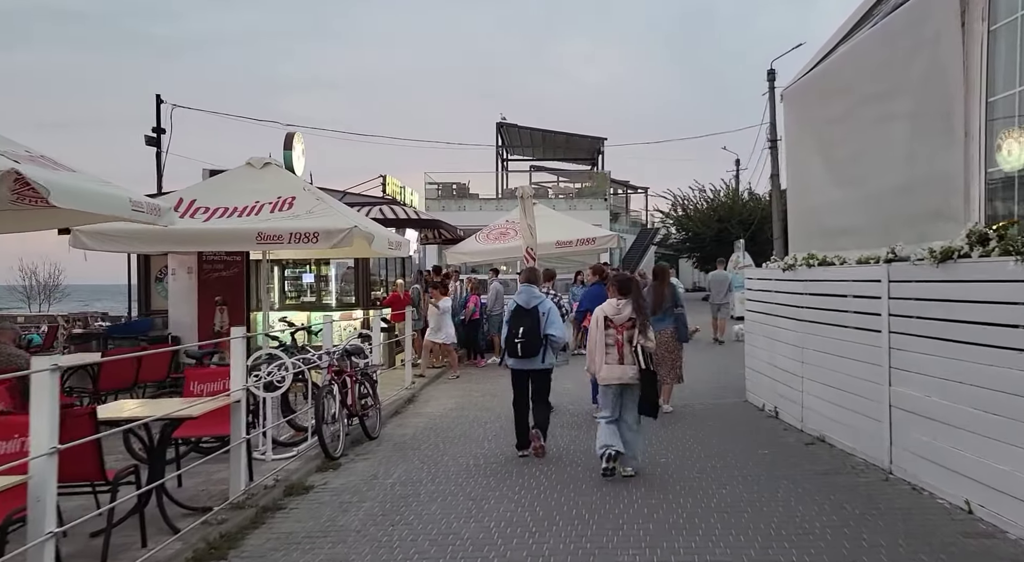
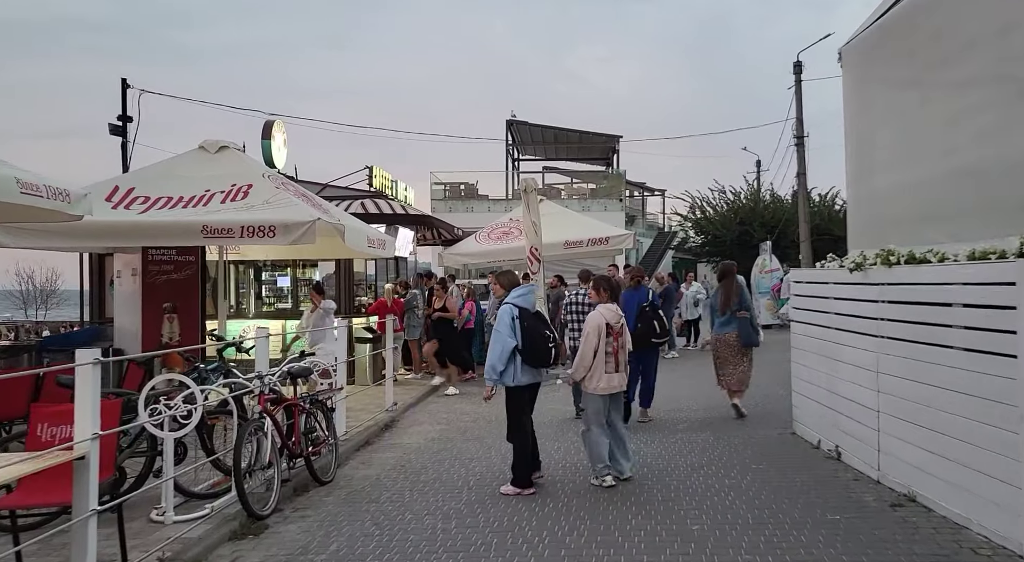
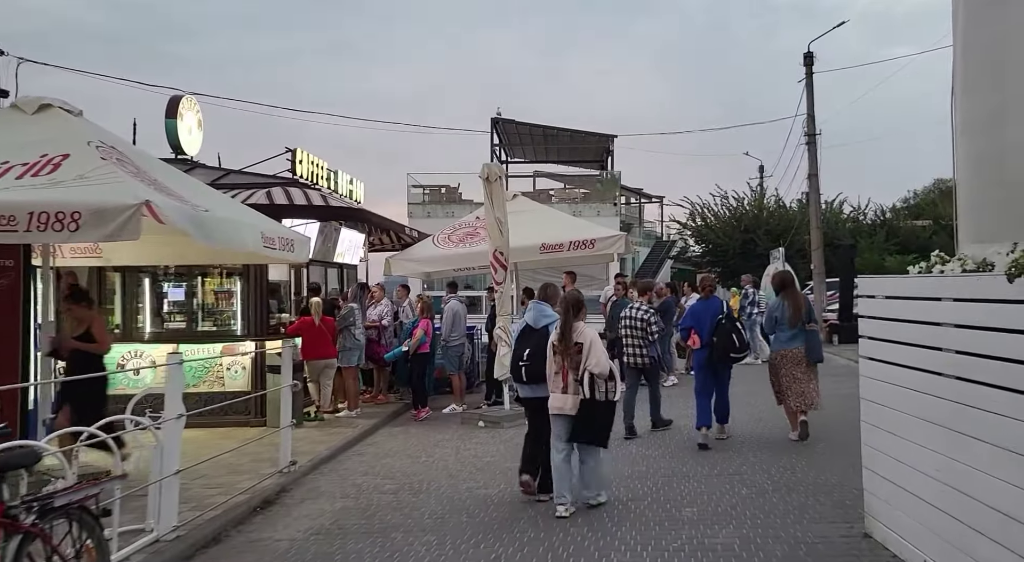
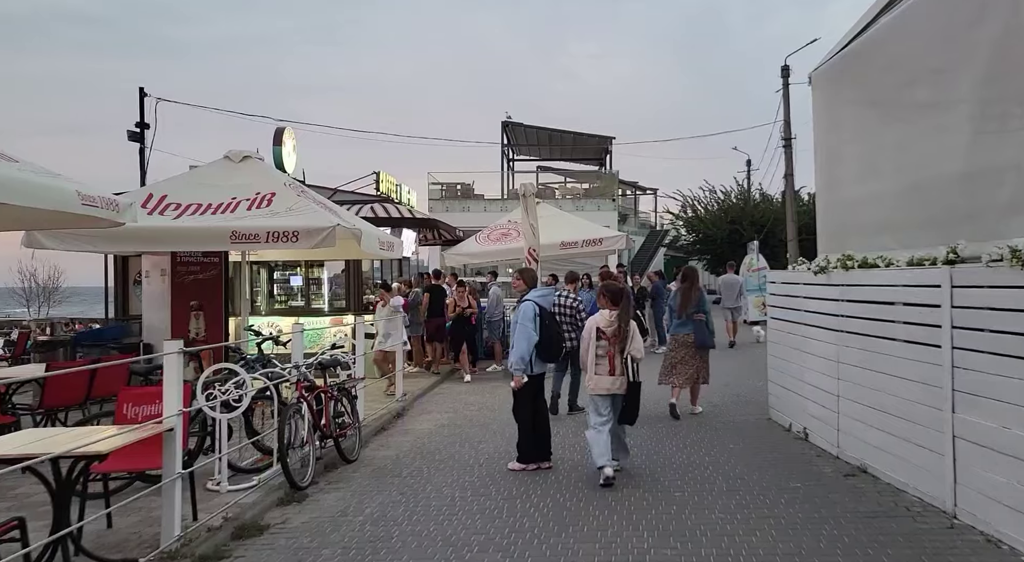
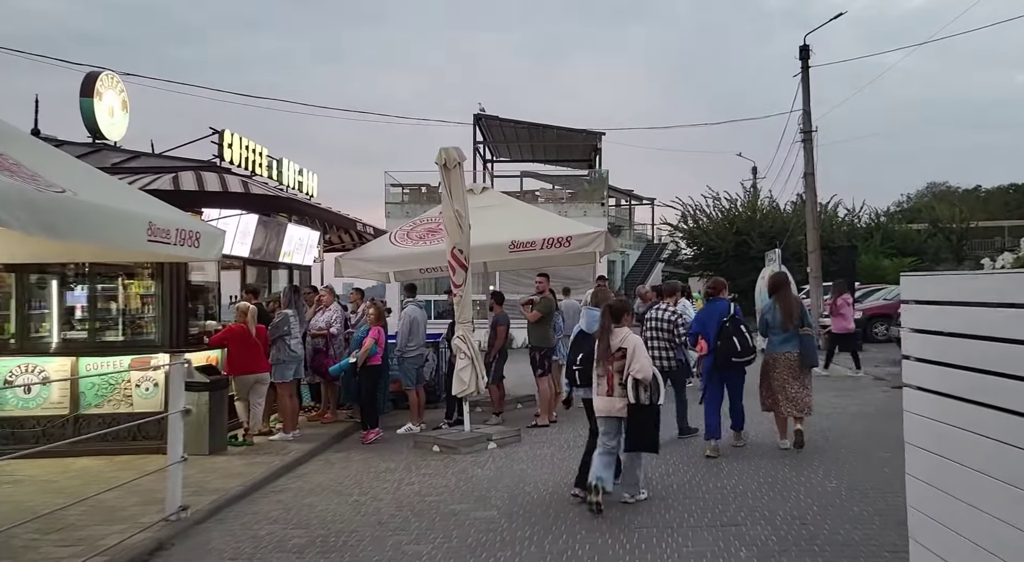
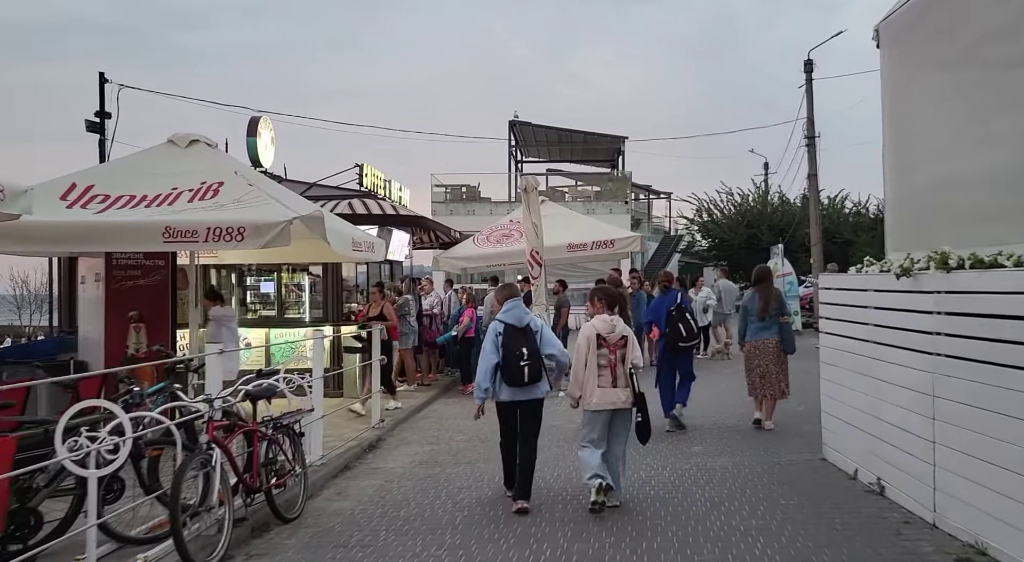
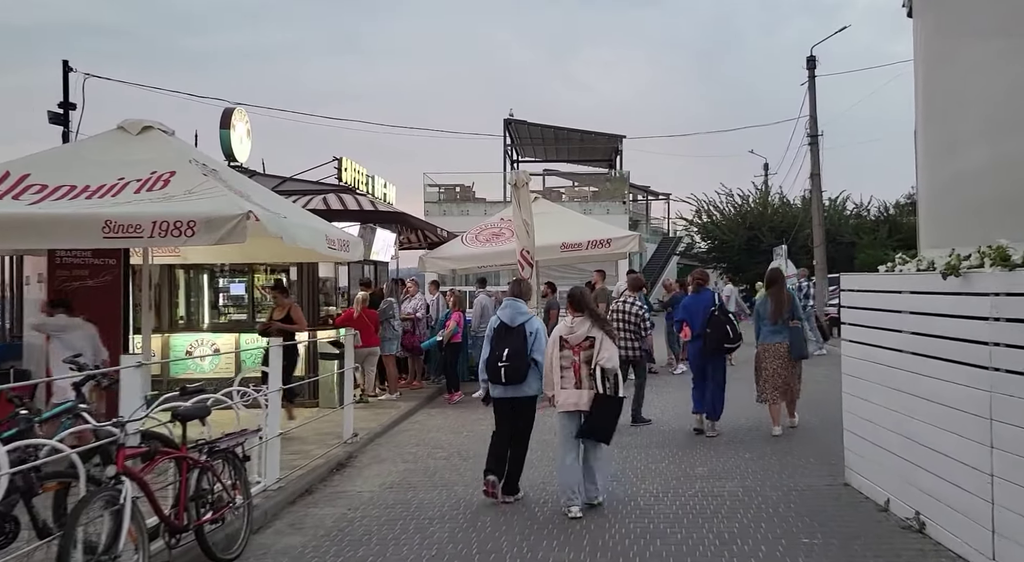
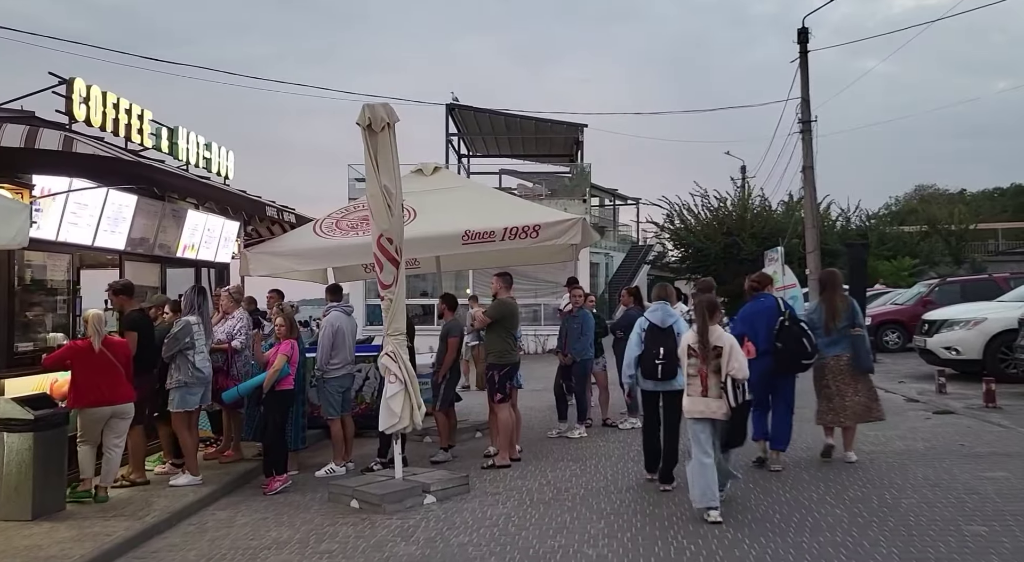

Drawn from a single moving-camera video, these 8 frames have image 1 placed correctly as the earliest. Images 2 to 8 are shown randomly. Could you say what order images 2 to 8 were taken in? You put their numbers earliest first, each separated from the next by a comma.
4, 2, 6, 7, 3, 5, 8
